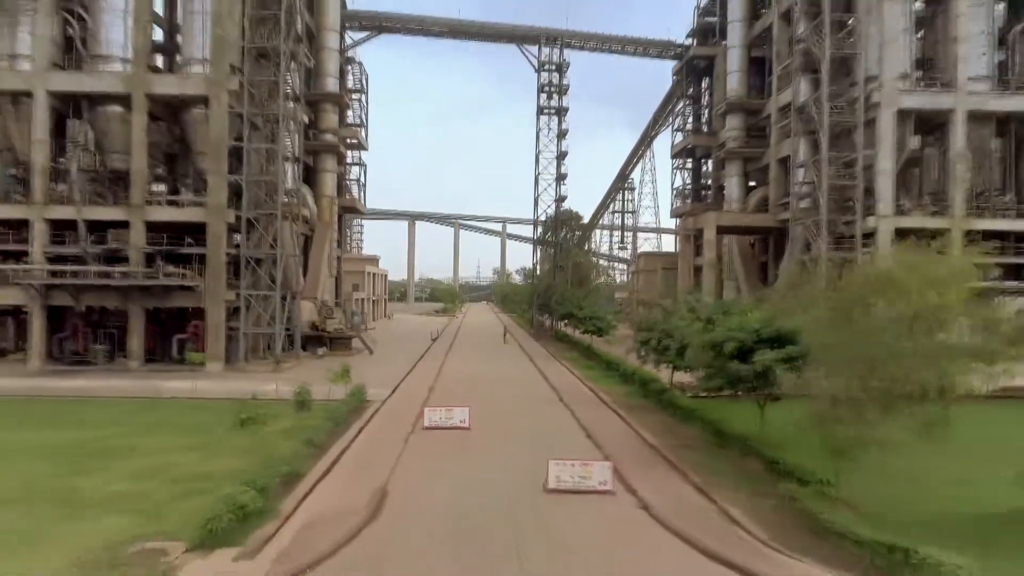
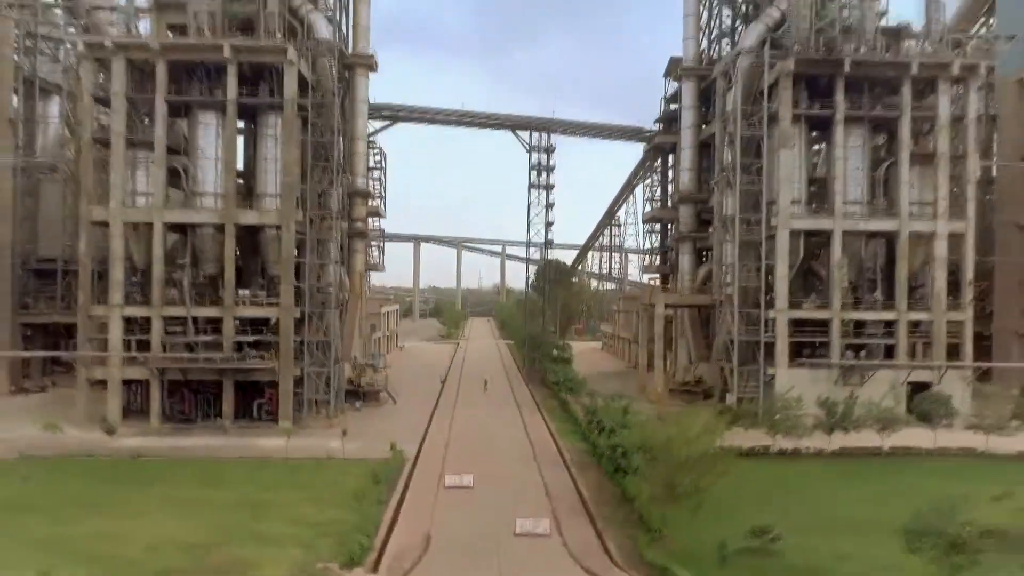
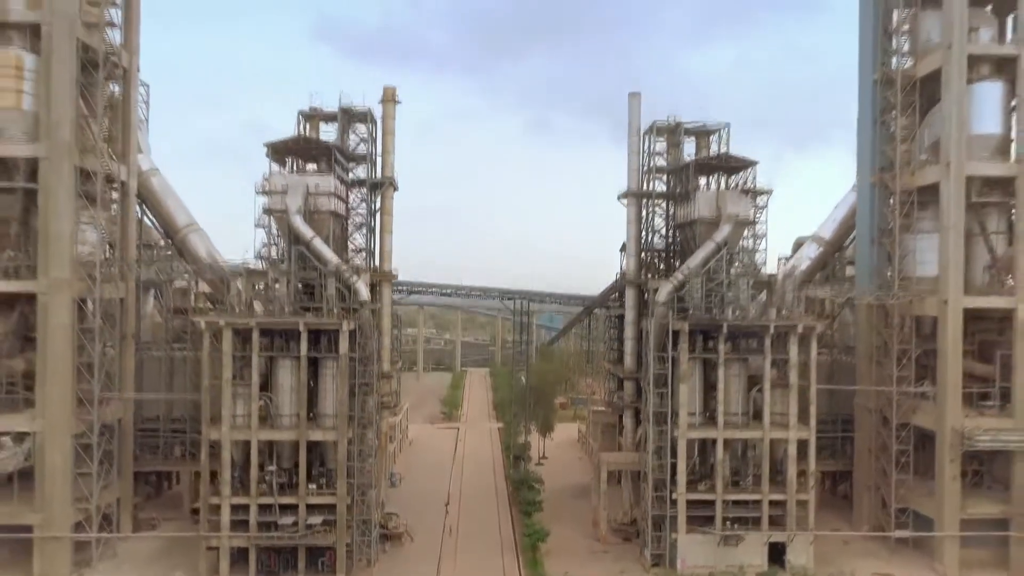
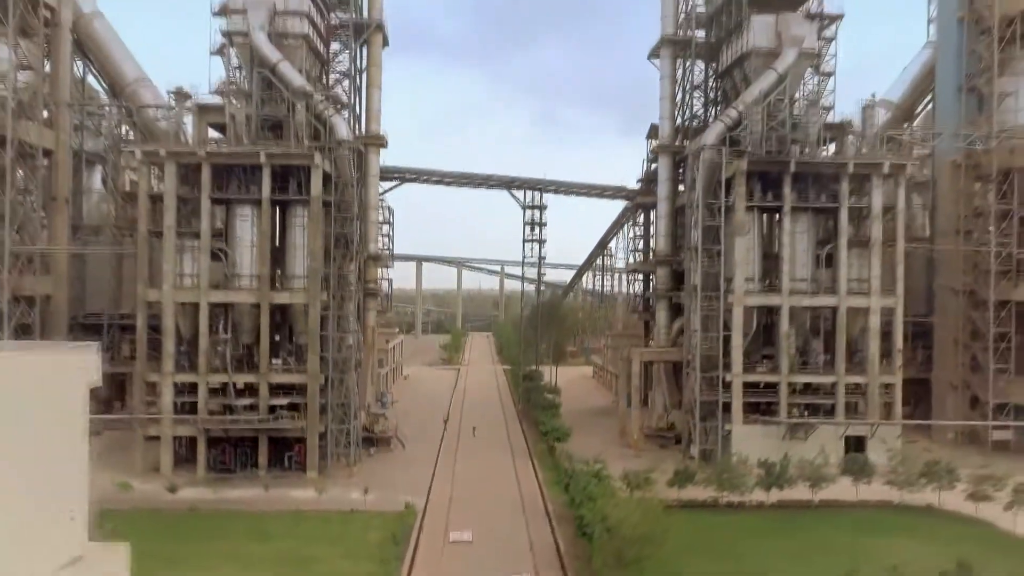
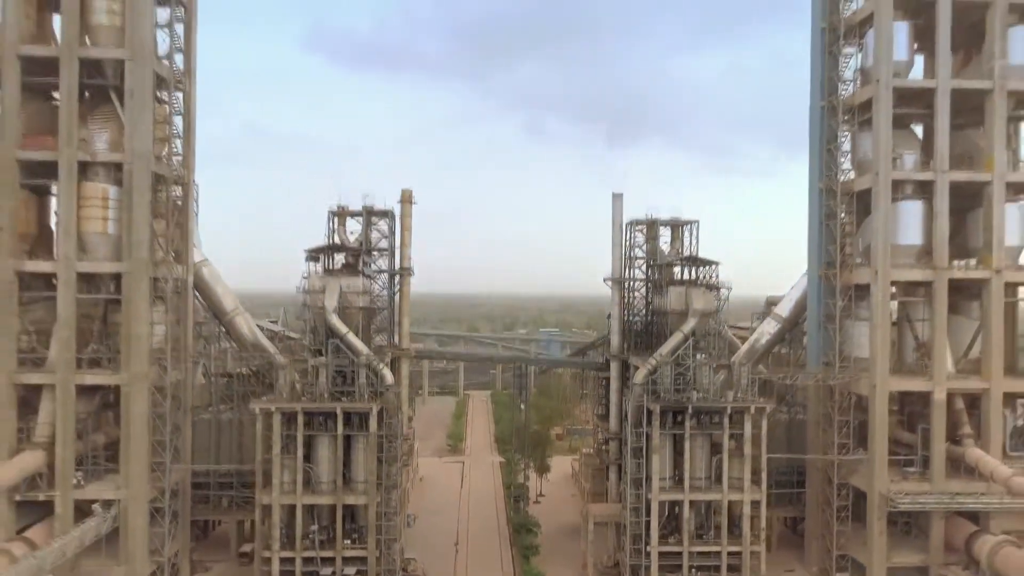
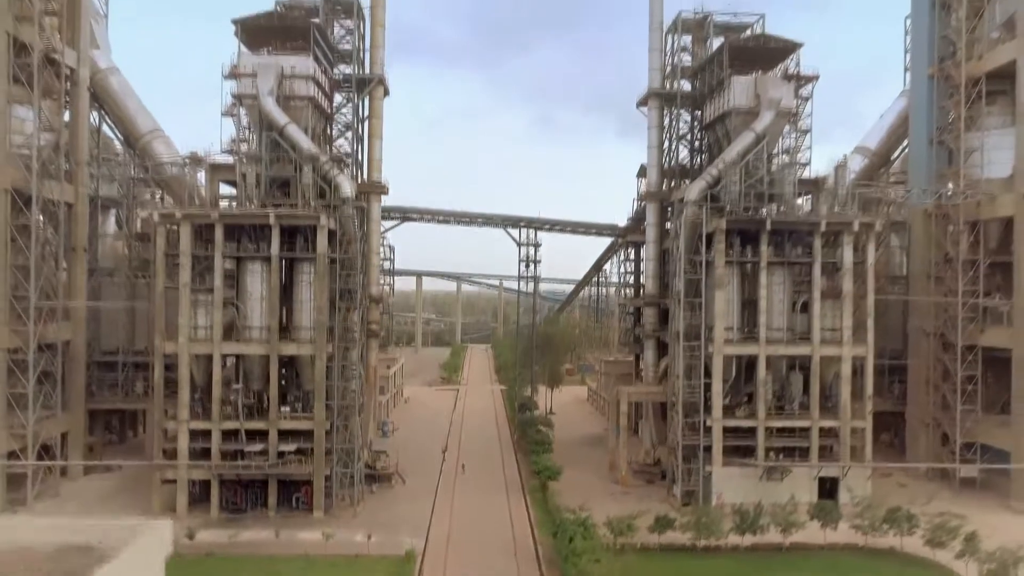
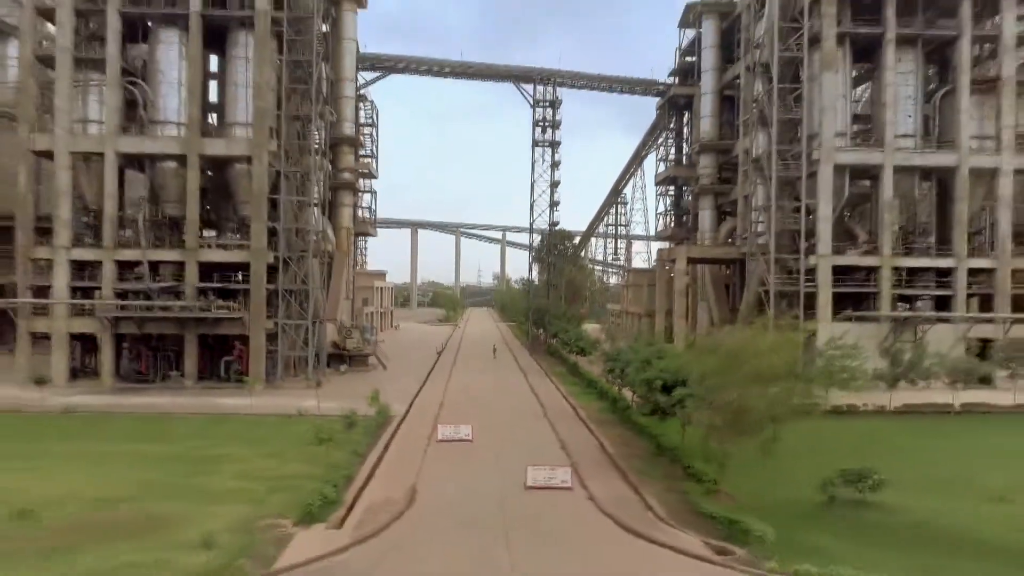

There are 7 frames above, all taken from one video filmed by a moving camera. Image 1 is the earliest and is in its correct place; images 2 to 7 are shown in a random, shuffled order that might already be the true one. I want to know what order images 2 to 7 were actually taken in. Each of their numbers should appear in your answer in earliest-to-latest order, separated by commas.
7, 2, 4, 6, 3, 5
